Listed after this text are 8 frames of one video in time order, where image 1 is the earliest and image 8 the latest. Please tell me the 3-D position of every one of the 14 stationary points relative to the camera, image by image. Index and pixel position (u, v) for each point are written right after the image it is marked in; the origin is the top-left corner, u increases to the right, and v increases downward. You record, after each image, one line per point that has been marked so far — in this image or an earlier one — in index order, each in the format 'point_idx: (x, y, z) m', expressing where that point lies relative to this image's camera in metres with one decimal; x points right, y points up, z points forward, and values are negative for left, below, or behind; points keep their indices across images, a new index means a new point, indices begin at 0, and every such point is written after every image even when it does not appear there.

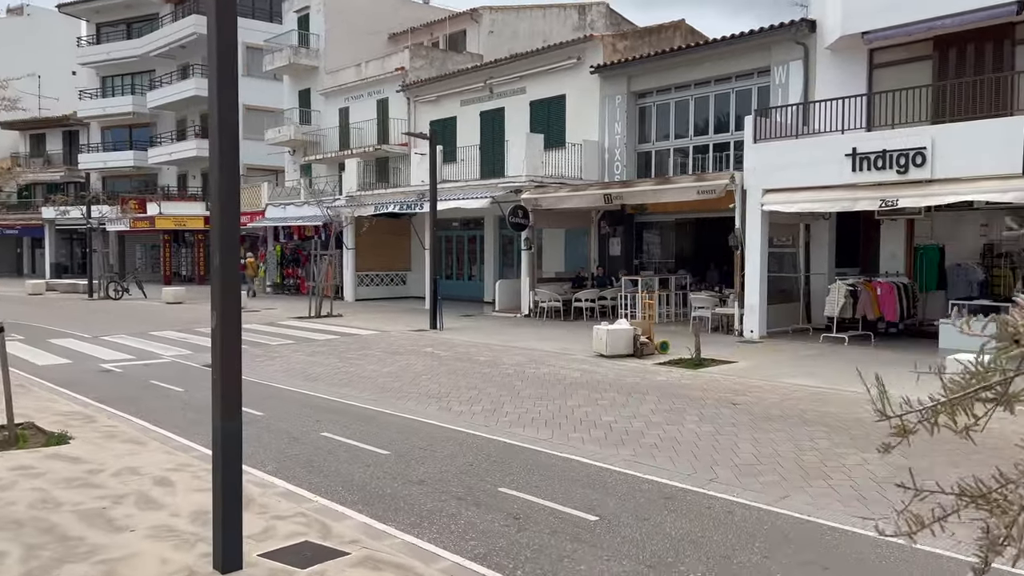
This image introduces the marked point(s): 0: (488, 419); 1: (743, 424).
0: (-0.2, -1.4, +8.6) m
1: (+2.4, -1.4, +8.2) m
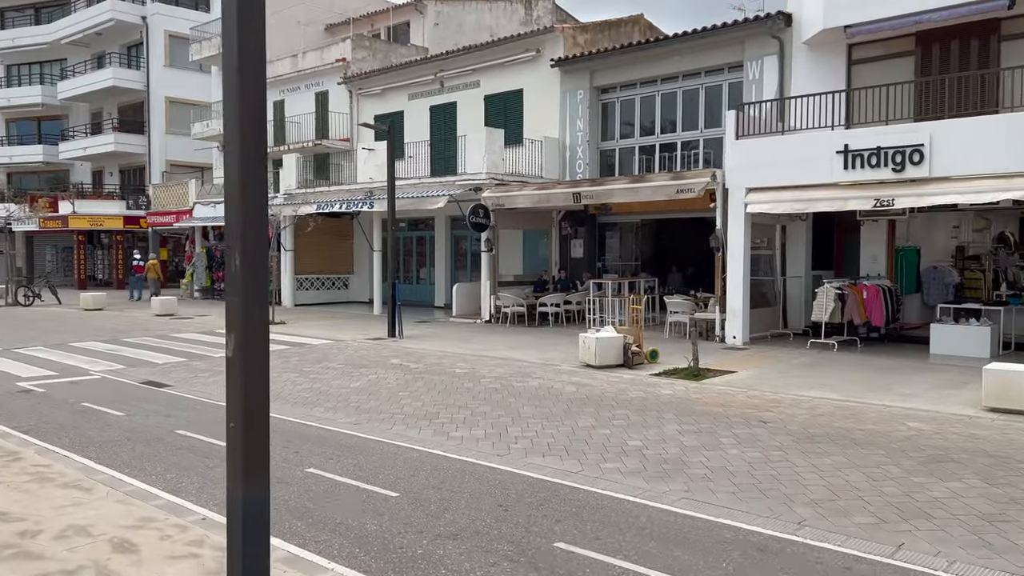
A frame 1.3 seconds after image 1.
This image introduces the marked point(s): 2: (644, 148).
0: (-0.1, -1.5, +7.5) m
1: (+2.5, -1.4, +7.3) m
2: (+3.2, +3.4, +19.5) m
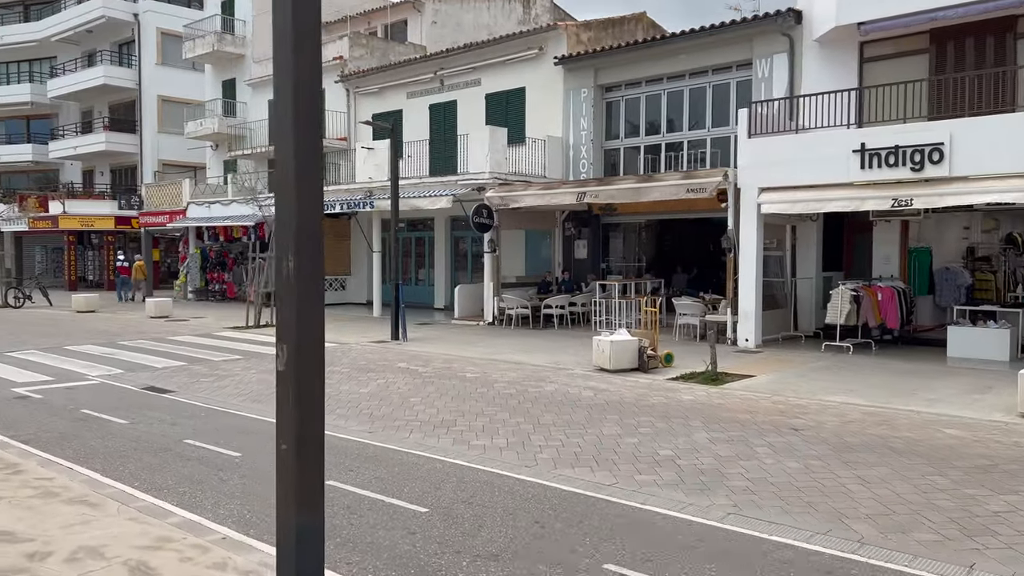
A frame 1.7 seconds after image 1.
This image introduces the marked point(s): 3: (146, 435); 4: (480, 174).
0: (+0.1, -1.5, +7.2) m
1: (+2.8, -1.5, +7.0) m
2: (+3.3, +3.3, +19.2) m
3: (-3.7, -1.5, +8.2) m
4: (-0.8, +2.7, +19.1) m
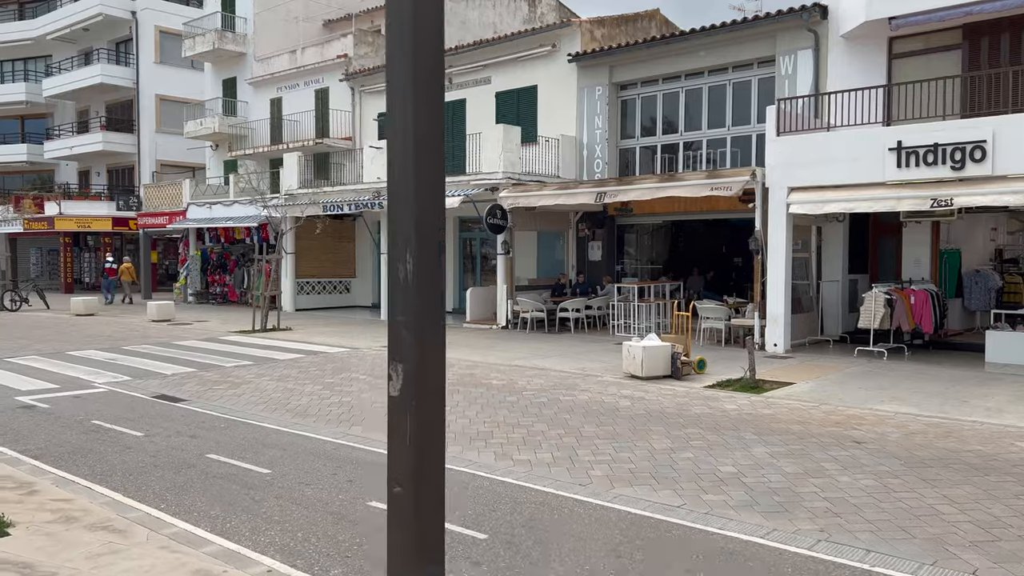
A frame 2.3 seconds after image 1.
0: (+0.5, -1.5, +6.7) m
1: (+3.2, -1.5, +6.5) m
2: (+3.6, +3.3, +18.8) m
3: (-3.3, -1.5, +7.6) m
4: (-0.4, +2.6, +18.6) m
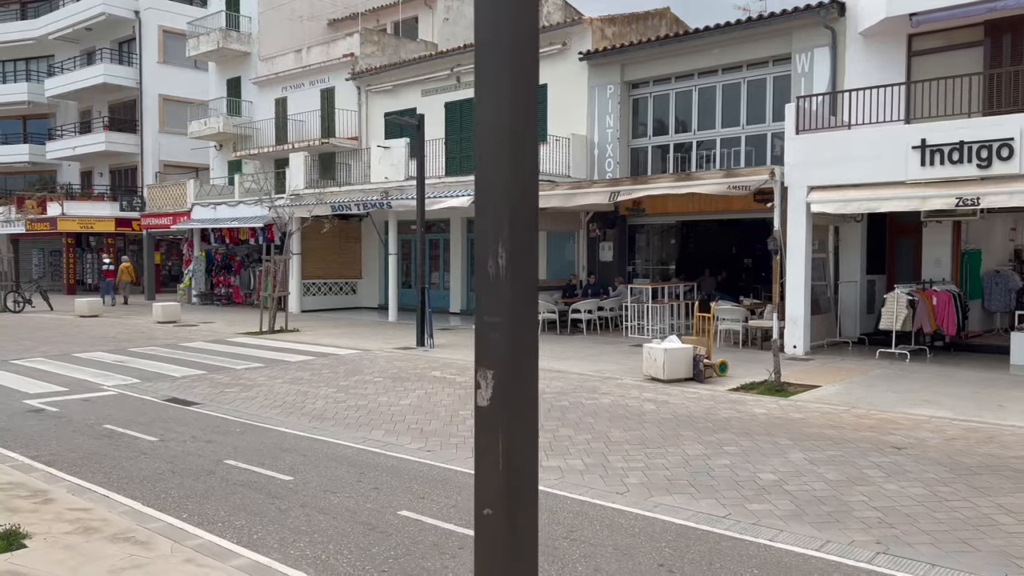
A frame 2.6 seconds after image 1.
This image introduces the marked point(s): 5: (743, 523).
0: (+0.8, -1.5, +6.4) m
1: (+3.4, -1.5, +6.3) m
2: (+3.8, +3.3, +18.5) m
3: (-3.0, -1.5, +7.4) m
4: (-0.2, +2.6, +18.3) m
5: (+1.5, -1.6, +5.4) m
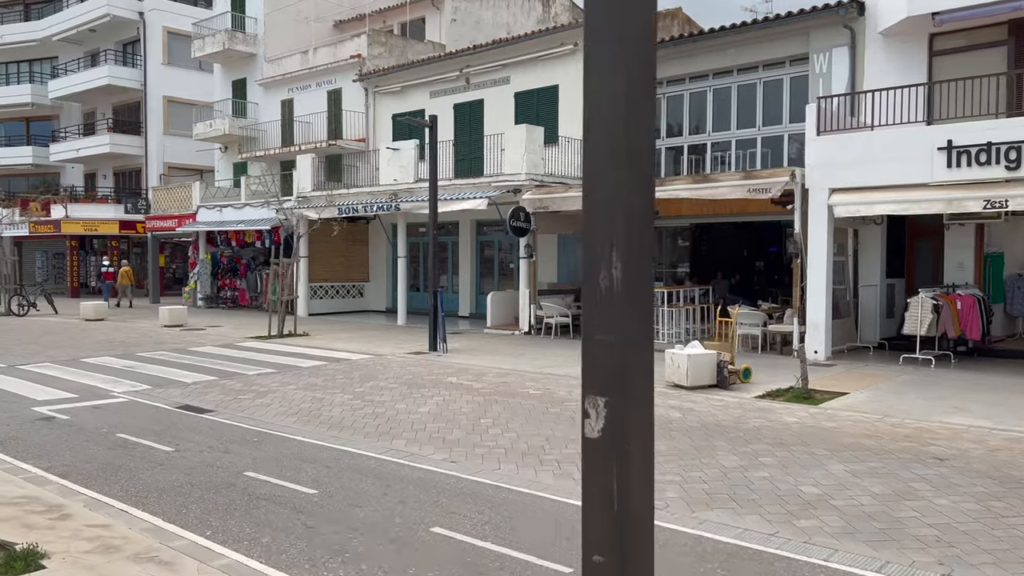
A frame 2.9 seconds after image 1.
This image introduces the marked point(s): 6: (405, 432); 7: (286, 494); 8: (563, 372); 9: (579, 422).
0: (+1.0, -1.6, +6.2) m
1: (+3.7, -1.5, +6.1) m
2: (+4.1, +3.2, +18.3) m
3: (-2.8, -1.6, +7.2) m
4: (+0.1, +2.5, +18.1) m
5: (+1.8, -1.6, +5.1) m
6: (-1.2, -1.5, +8.6) m
7: (-1.8, -1.6, +6.2) m
8: (+0.8, -1.3, +12.2) m
9: (+0.7, -1.5, +8.9) m
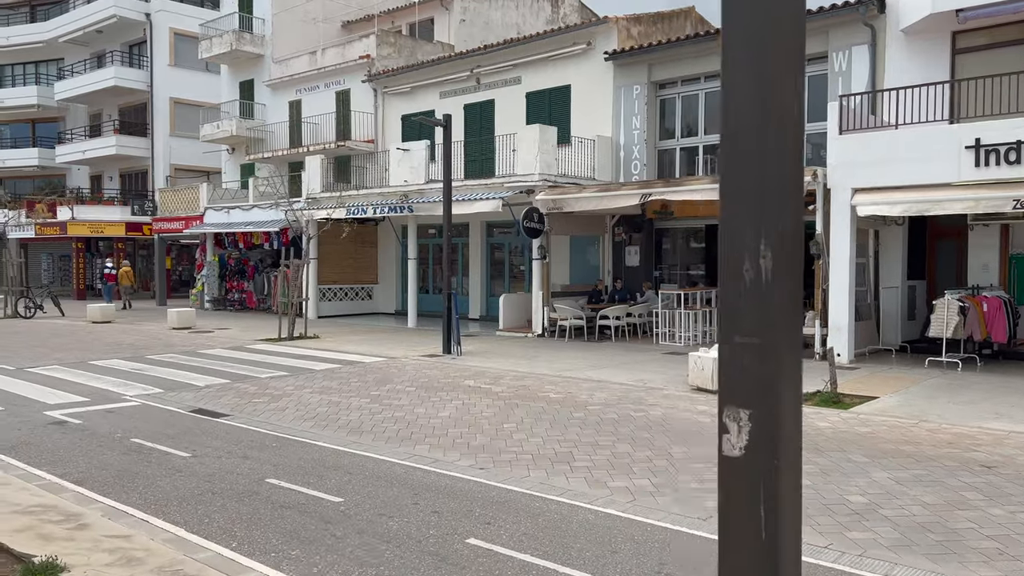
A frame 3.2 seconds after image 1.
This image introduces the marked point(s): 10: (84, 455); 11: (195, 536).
0: (+1.3, -1.6, +6.0) m
1: (+3.9, -1.5, +5.8) m
2: (+4.4, +3.1, +18.1) m
3: (-2.5, -1.6, +6.9) m
4: (+0.4, +2.5, +17.9) m
5: (+2.0, -1.6, +4.9) m
6: (-0.9, -1.6, +8.4) m
7: (-1.5, -1.6, +6.0) m
8: (+1.0, -1.3, +11.9) m
9: (+1.0, -1.5, +8.7) m
10: (-4.0, -1.6, +7.6) m
11: (-2.1, -1.6, +5.3) m
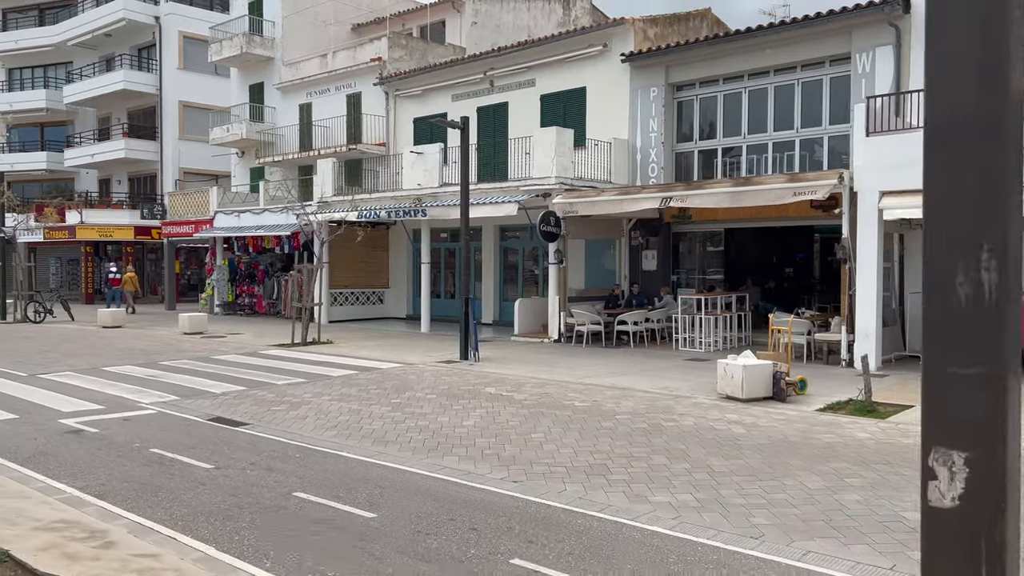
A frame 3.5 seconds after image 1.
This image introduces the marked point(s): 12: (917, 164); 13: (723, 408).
0: (+1.6, -1.6, +5.7) m
1: (+4.2, -1.6, +5.5) m
2: (+4.8, +3.0, +17.8) m
3: (-2.2, -1.6, +6.7) m
4: (+0.7, +2.4, +17.7) m
5: (+2.3, -1.7, +4.6) m
6: (-0.6, -1.6, +8.2) m
7: (-1.2, -1.7, +5.8) m
8: (+1.4, -1.4, +11.7) m
9: (+1.3, -1.6, +8.4) m
10: (-3.7, -1.6, +7.4) m
11: (-1.8, -1.7, +5.0) m
12: (+6.3, +1.9, +12.5) m
13: (+2.6, -1.4, +9.8) m
